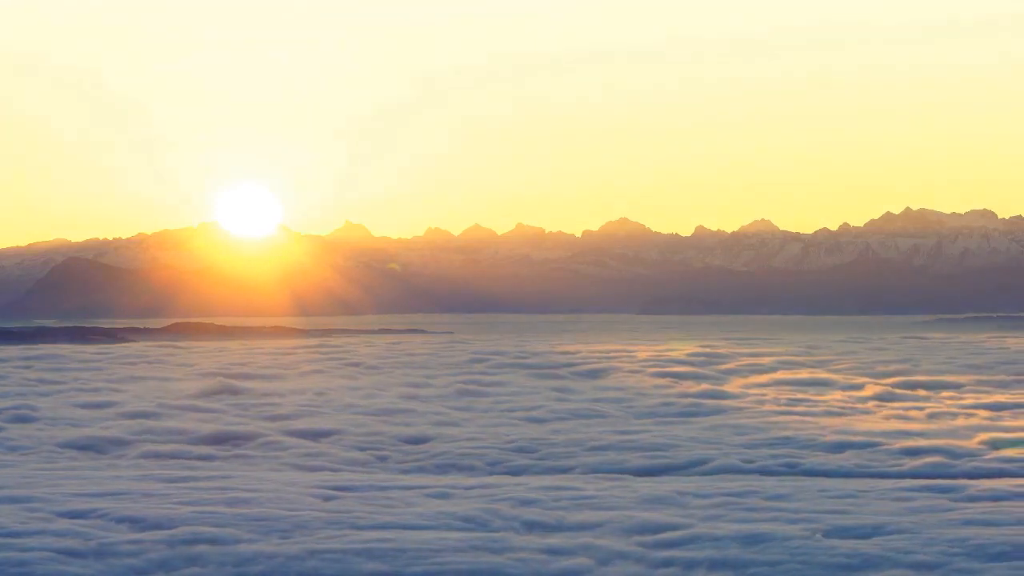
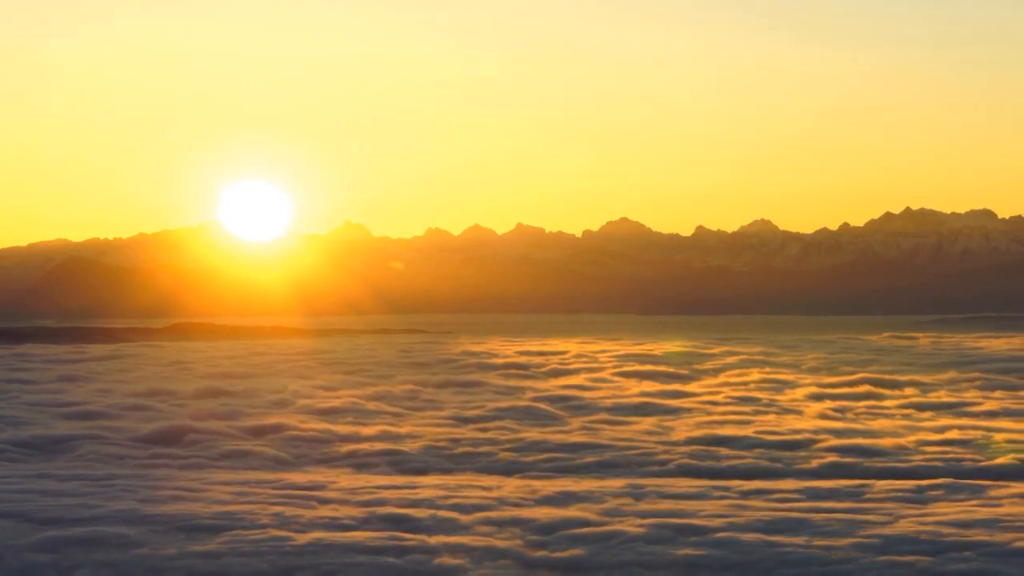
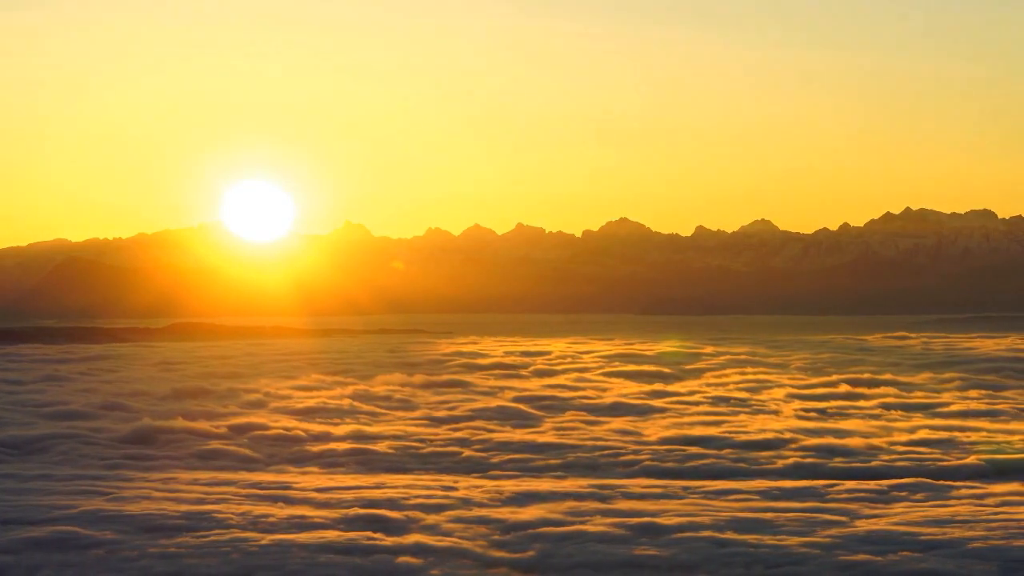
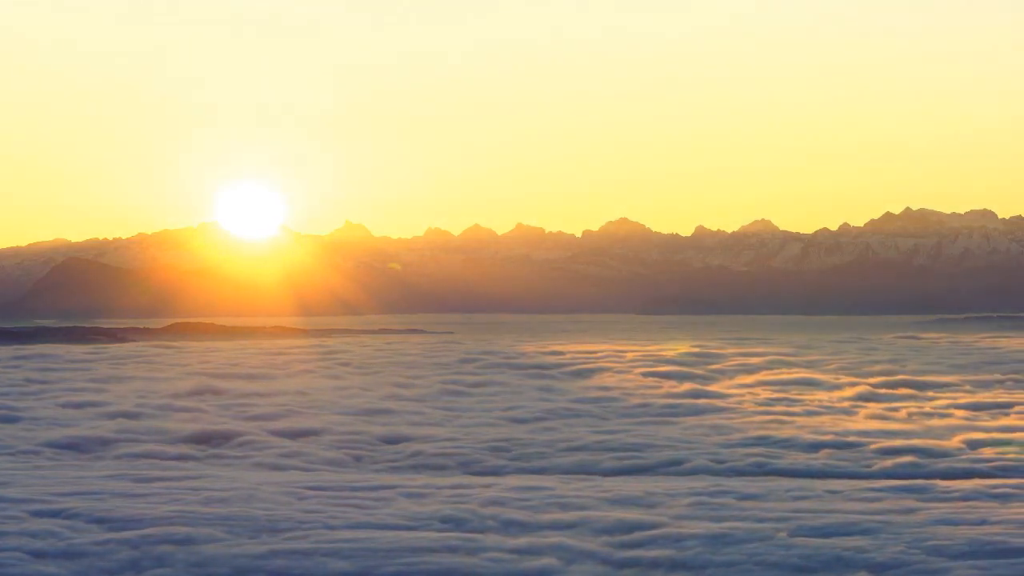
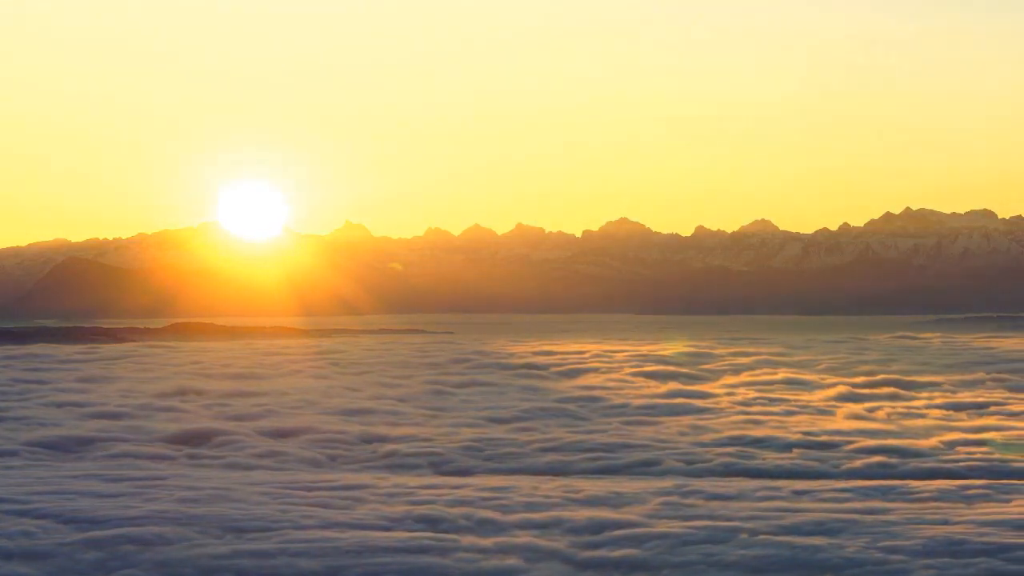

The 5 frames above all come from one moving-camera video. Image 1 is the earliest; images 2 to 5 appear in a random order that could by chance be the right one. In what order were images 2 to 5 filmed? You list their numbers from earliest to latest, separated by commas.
4, 5, 2, 3
